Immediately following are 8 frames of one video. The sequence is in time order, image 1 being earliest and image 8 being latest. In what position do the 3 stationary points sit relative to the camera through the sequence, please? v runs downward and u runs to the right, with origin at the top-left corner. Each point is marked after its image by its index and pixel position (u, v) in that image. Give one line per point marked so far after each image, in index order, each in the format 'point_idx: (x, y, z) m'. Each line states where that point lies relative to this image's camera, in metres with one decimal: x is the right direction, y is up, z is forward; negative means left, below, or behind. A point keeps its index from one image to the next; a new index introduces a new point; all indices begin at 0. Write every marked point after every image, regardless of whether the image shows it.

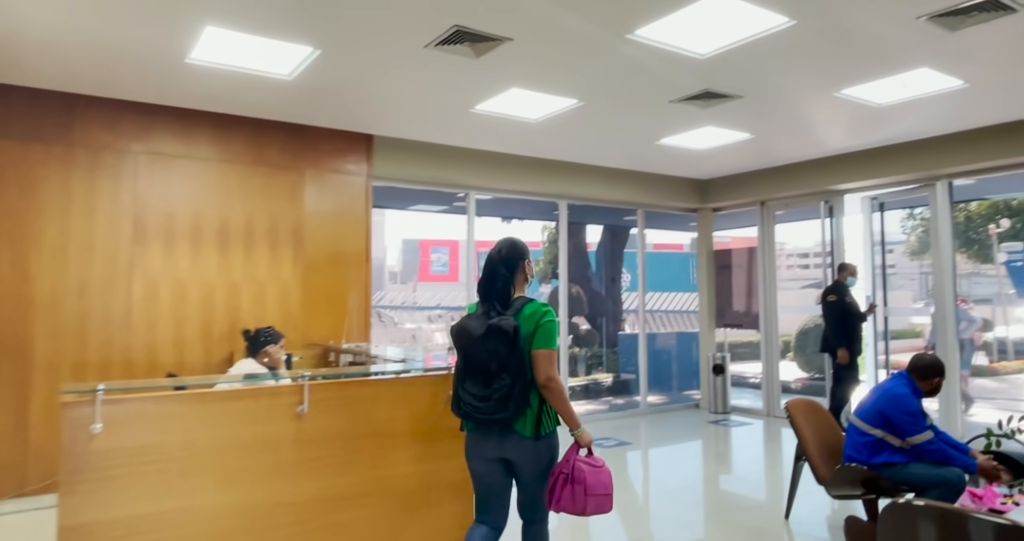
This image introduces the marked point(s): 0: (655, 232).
0: (+1.6, +0.4, +7.7) m
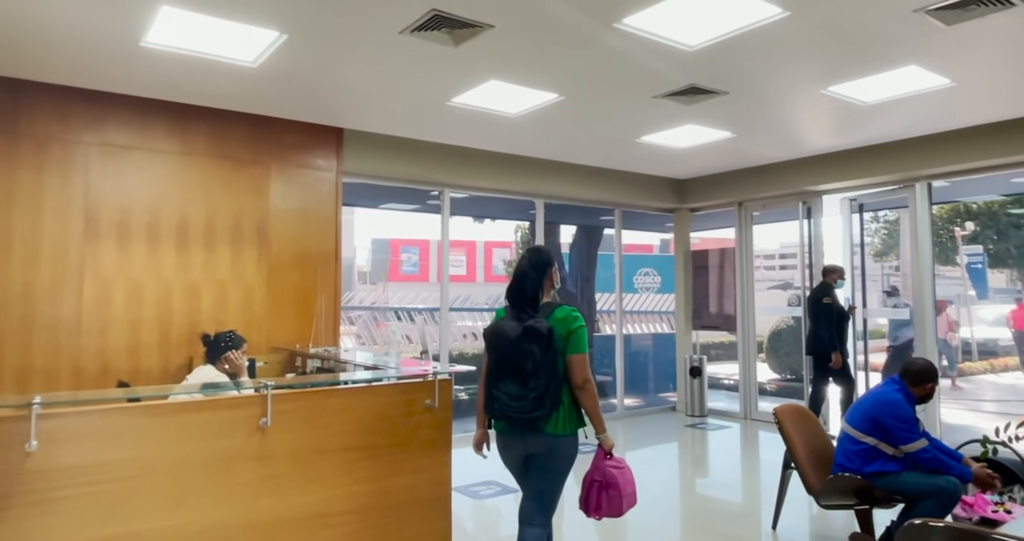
0: (+1.3, +0.4, +7.6) m
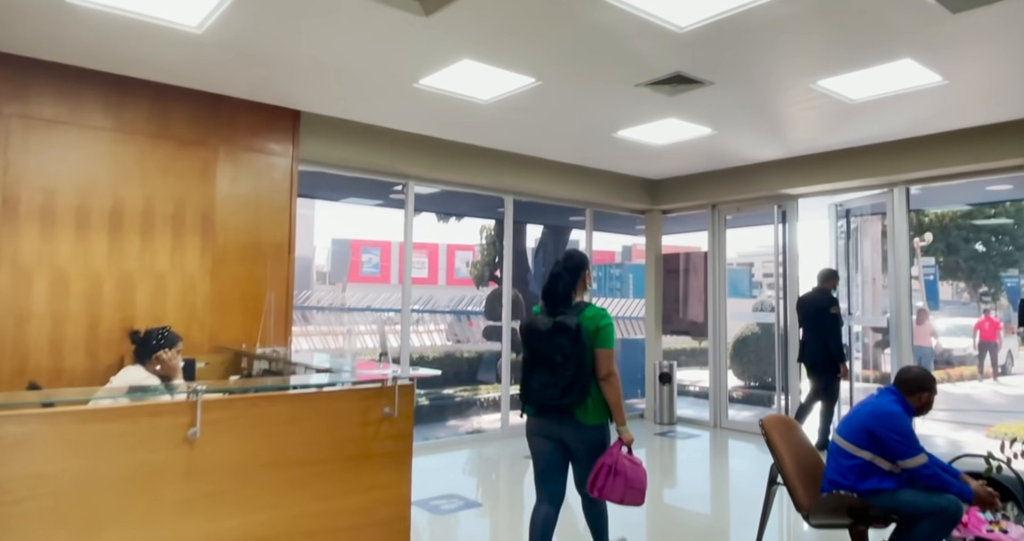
0: (+1.0, +0.4, +7.4) m
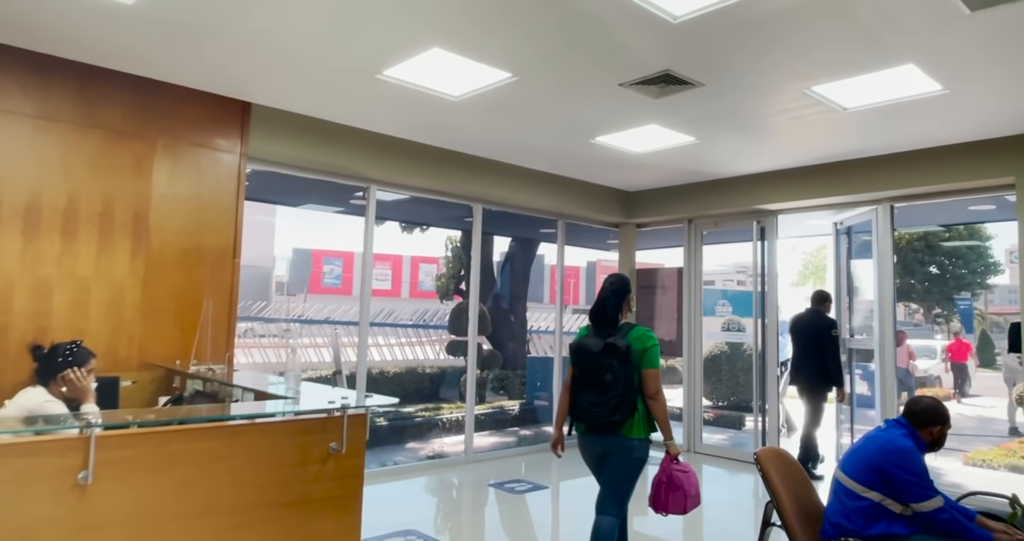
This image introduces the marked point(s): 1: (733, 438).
0: (+0.6, +0.2, +7.1) m
1: (+2.1, -1.6, +6.5) m
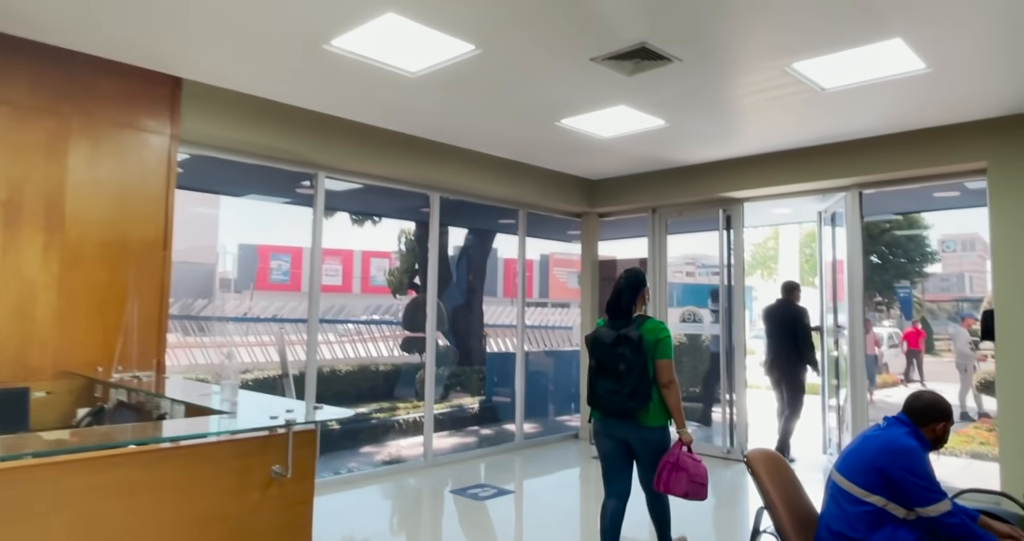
0: (+0.2, +0.3, +6.8) m
1: (+1.7, -1.5, +6.4) m
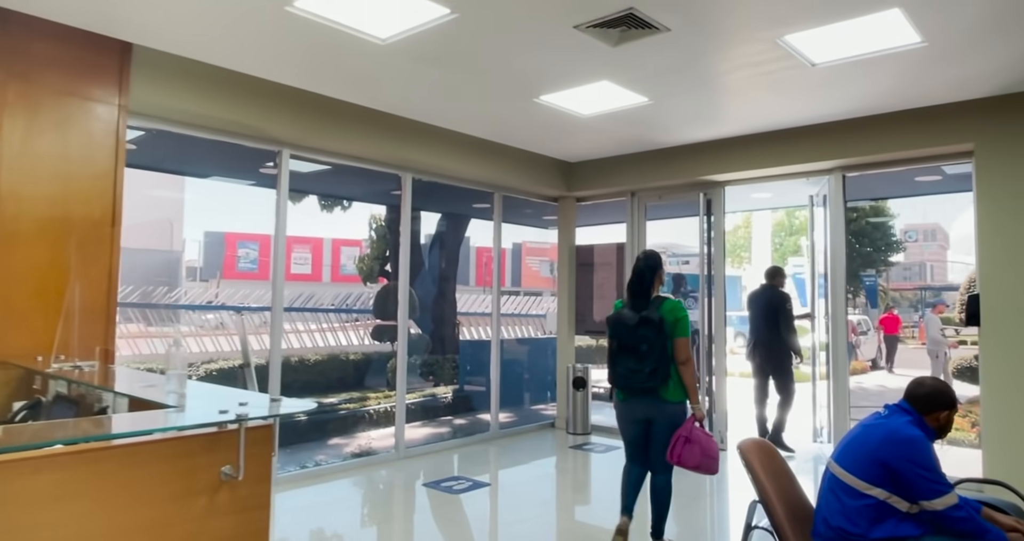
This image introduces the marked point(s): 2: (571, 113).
0: (0.0, +0.4, +6.6) m
1: (+1.5, -1.3, +6.3) m
2: (+0.4, +1.0, +4.5) m
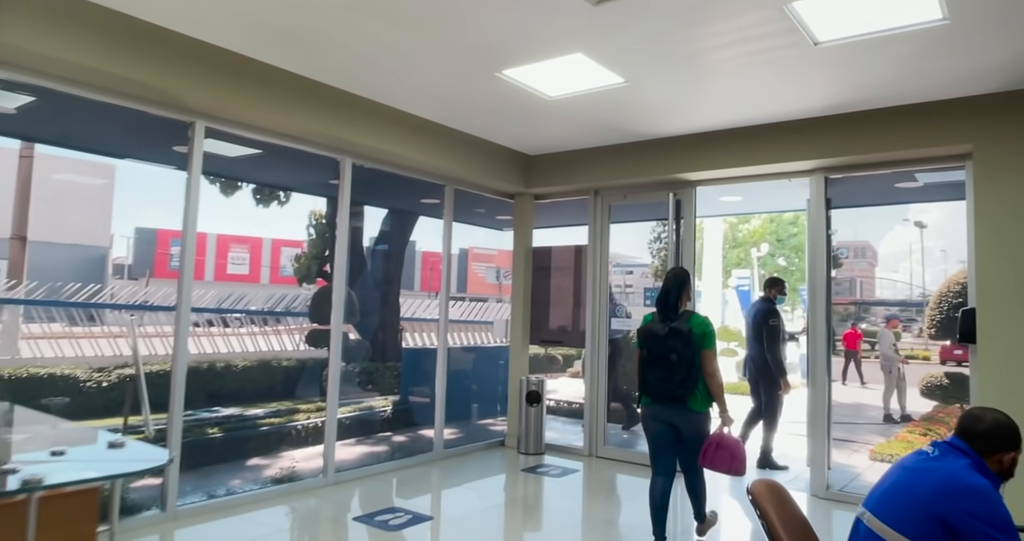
0: (-0.4, +0.4, +6.0) m
1: (+1.0, -1.4, +5.8) m
2: (+0.1, +1.0, +4.0) m
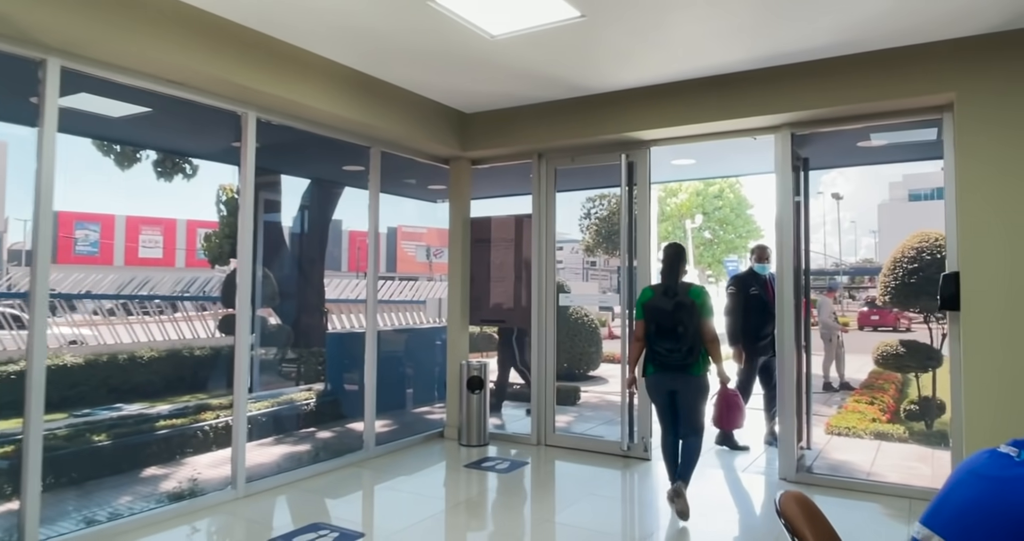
0: (-1.0, +0.6, +5.4) m
1: (+0.6, -1.2, +5.3) m
2: (-0.2, +1.2, +3.4) m
